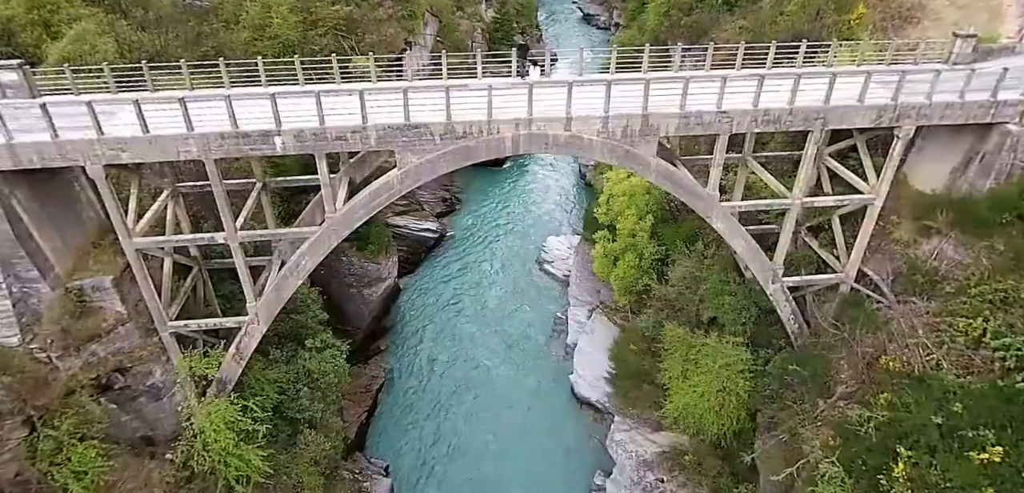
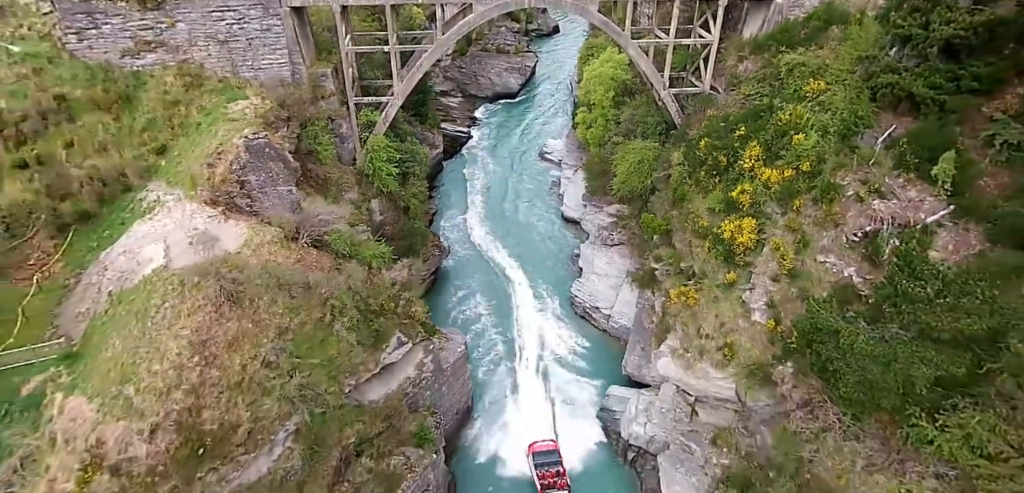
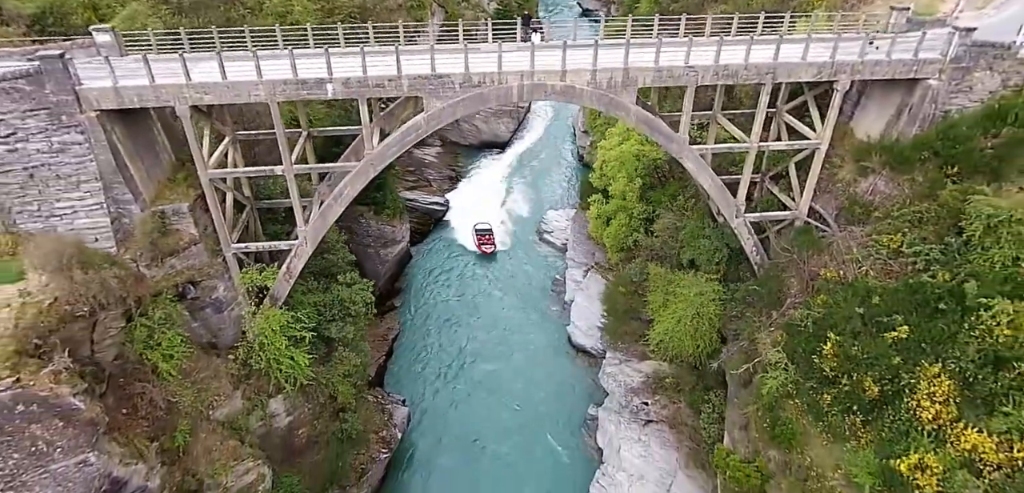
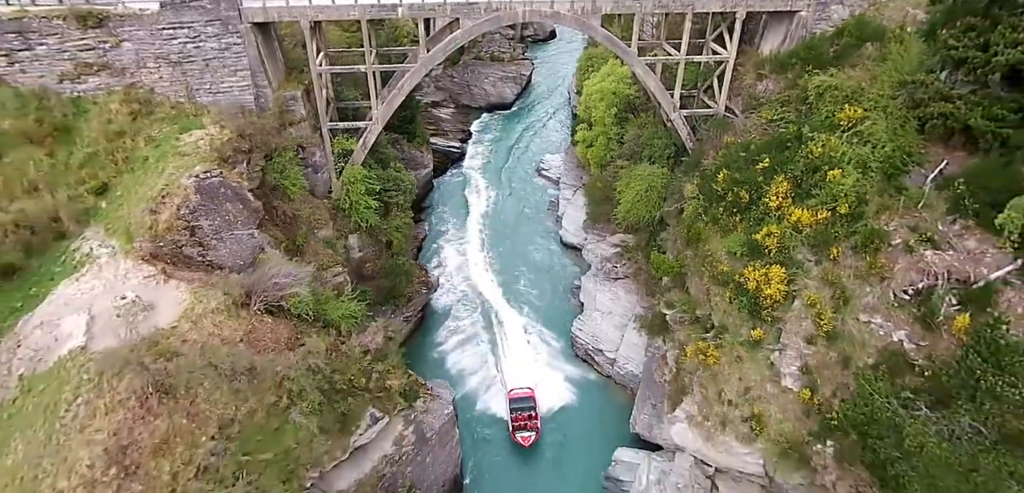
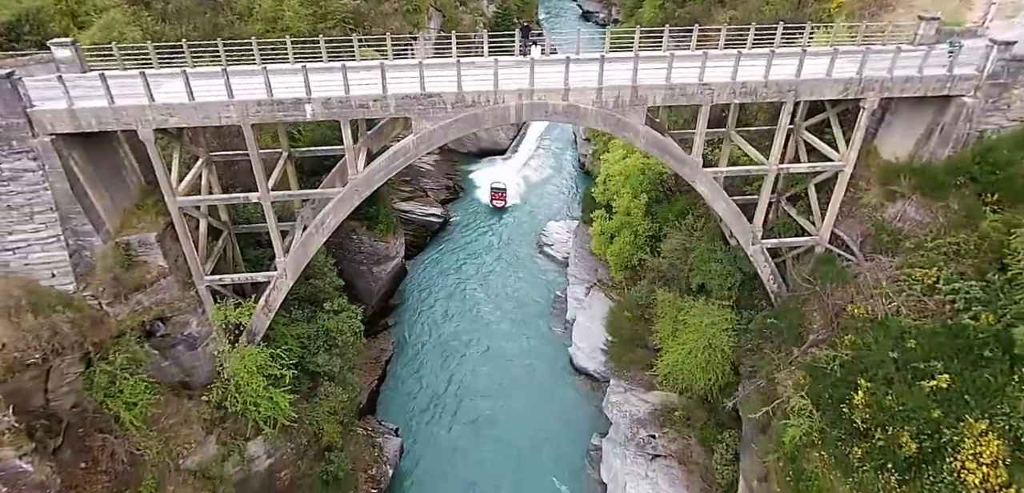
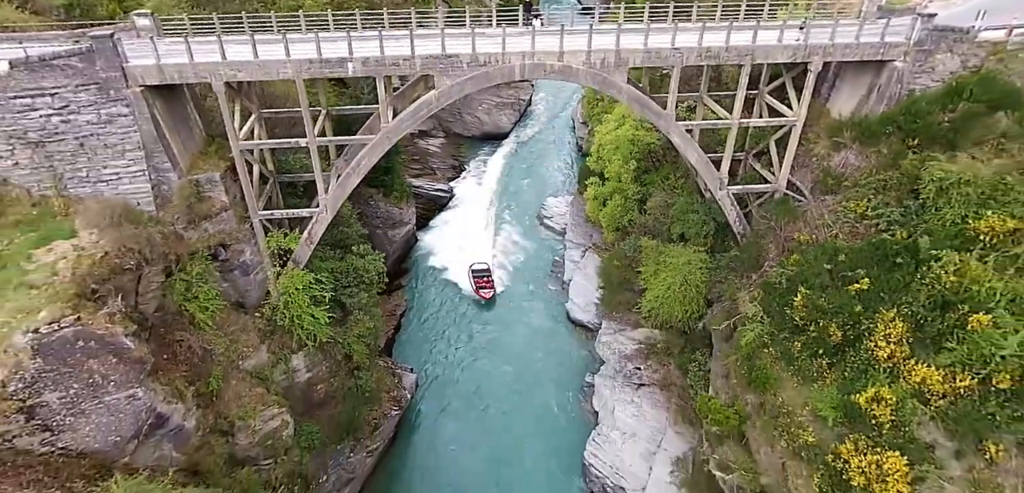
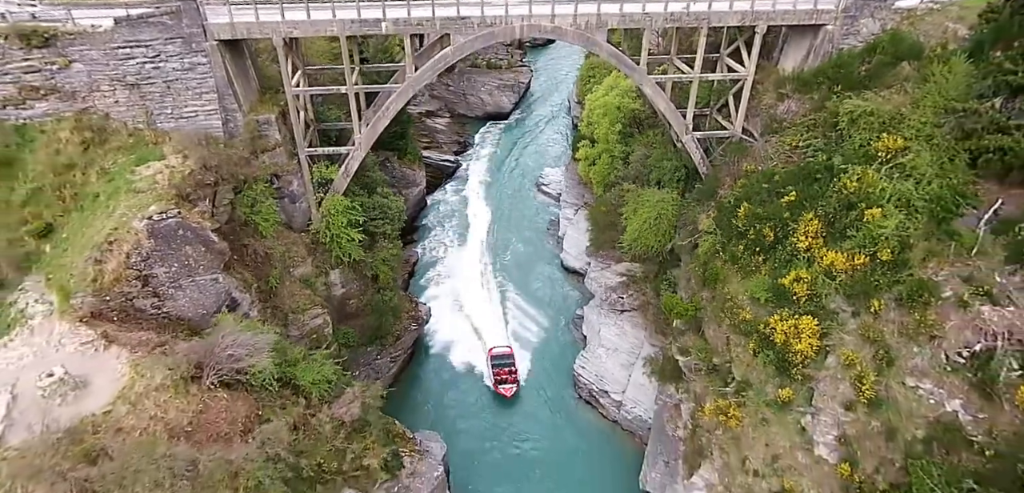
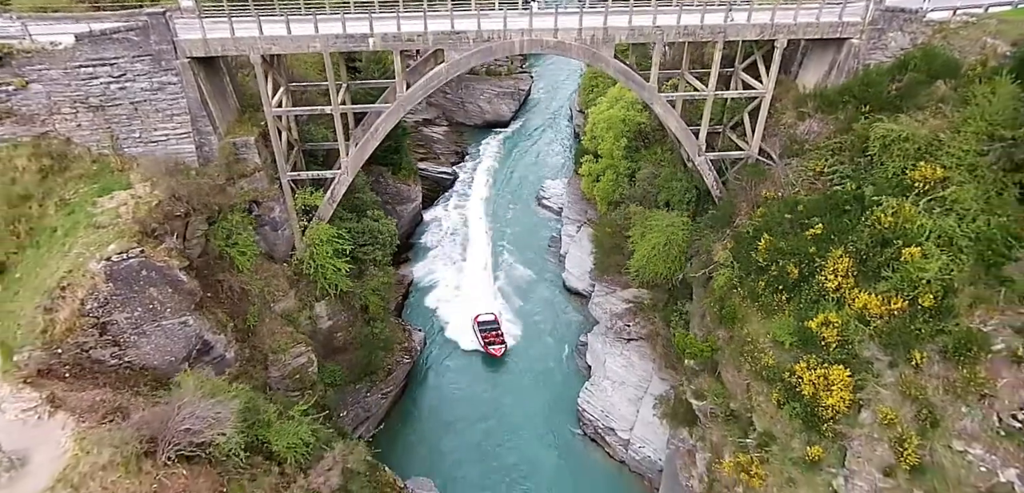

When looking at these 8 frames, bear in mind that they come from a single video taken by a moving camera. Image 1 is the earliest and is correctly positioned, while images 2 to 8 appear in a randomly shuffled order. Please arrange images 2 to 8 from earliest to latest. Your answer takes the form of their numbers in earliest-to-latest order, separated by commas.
5, 3, 6, 8, 7, 4, 2
